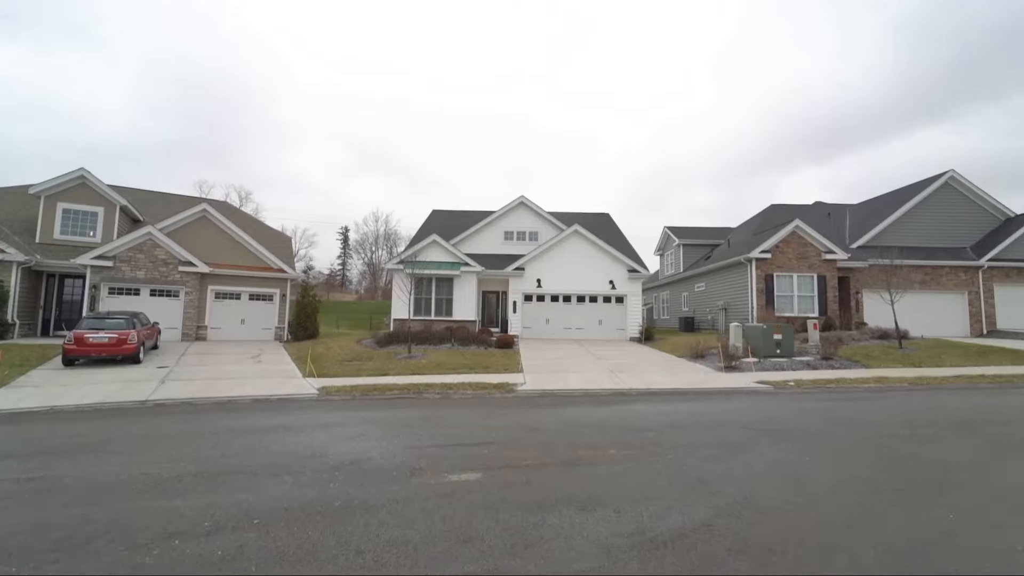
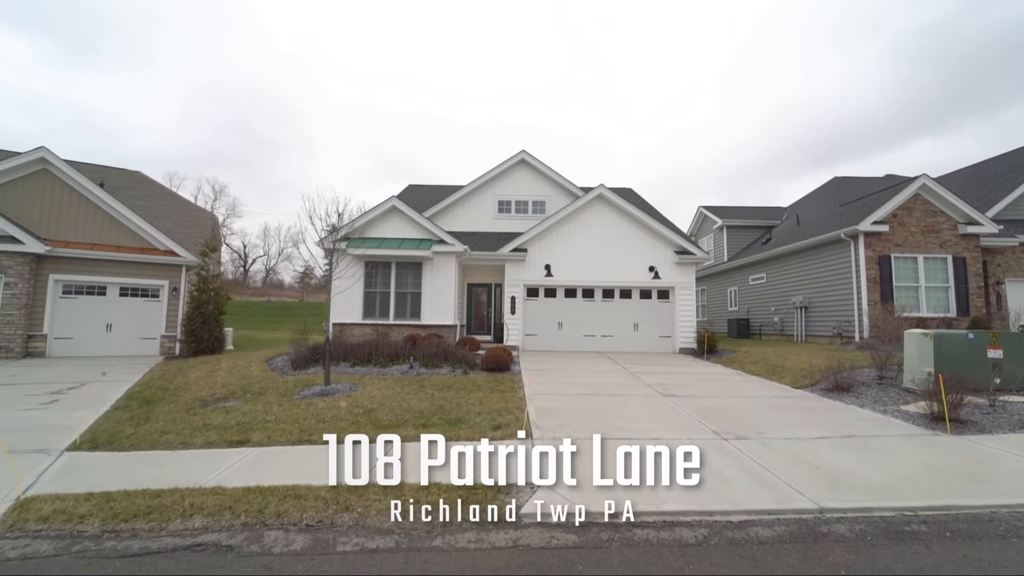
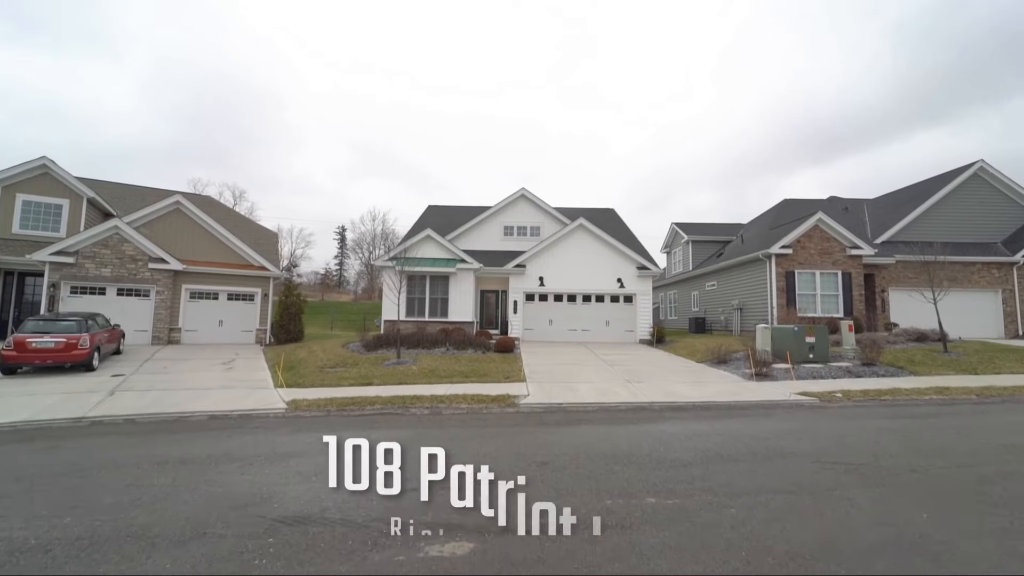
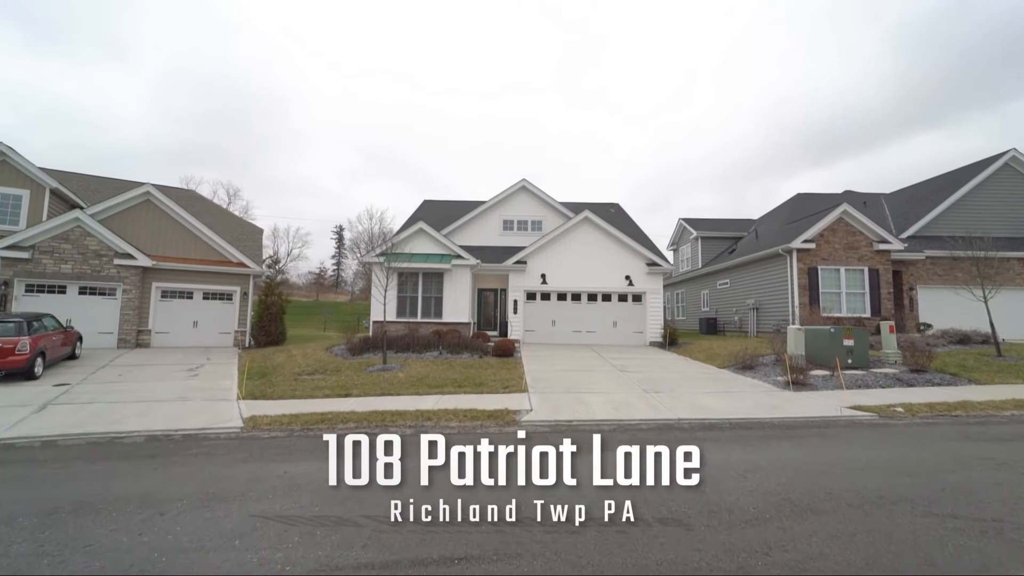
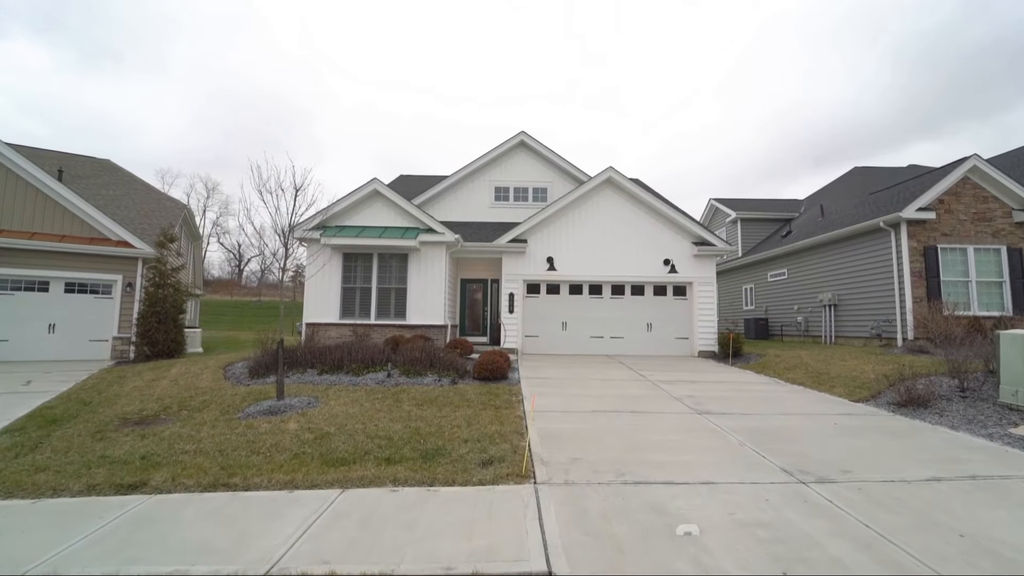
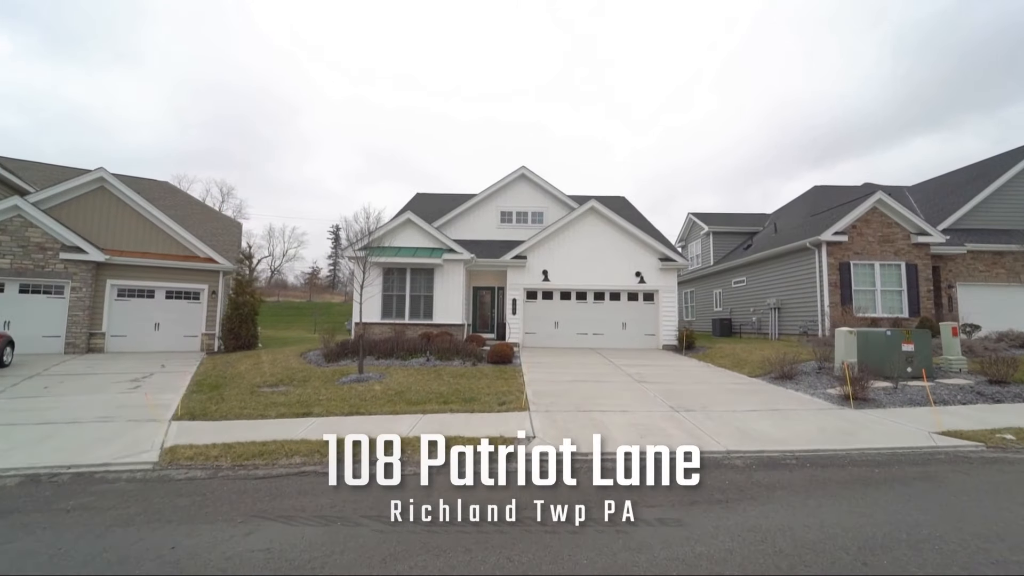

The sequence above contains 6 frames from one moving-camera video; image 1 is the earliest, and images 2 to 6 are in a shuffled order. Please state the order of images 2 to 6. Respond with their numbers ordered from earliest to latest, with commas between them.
3, 4, 6, 2, 5
